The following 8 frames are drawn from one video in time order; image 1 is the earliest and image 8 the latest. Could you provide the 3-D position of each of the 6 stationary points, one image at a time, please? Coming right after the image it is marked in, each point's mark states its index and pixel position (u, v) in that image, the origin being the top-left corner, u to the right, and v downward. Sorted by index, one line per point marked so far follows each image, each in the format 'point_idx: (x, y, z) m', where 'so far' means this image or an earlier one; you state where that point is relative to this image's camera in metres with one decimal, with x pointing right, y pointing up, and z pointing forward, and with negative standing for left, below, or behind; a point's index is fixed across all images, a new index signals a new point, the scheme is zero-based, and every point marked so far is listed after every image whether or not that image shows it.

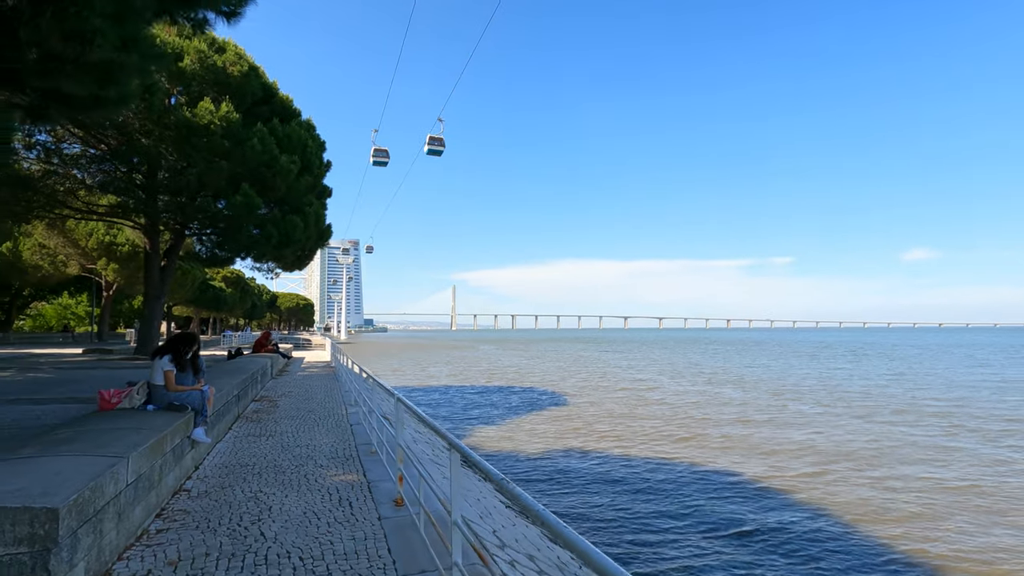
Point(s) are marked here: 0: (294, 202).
0: (-8.0, +3.2, +19.5) m
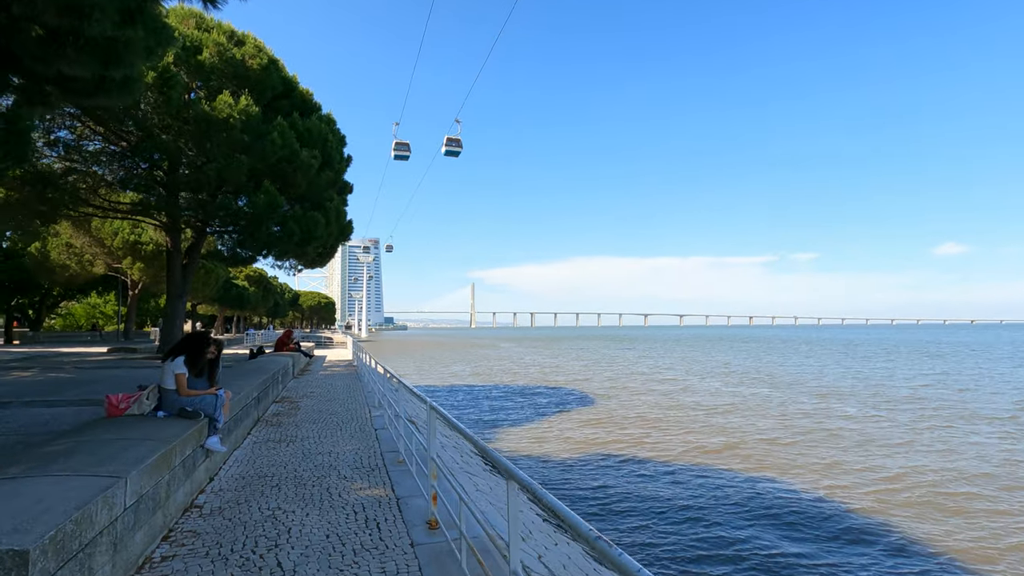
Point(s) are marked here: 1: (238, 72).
0: (-7.1, +3.3, +19.1) m
1: (-8.5, +6.7, +16.7) m
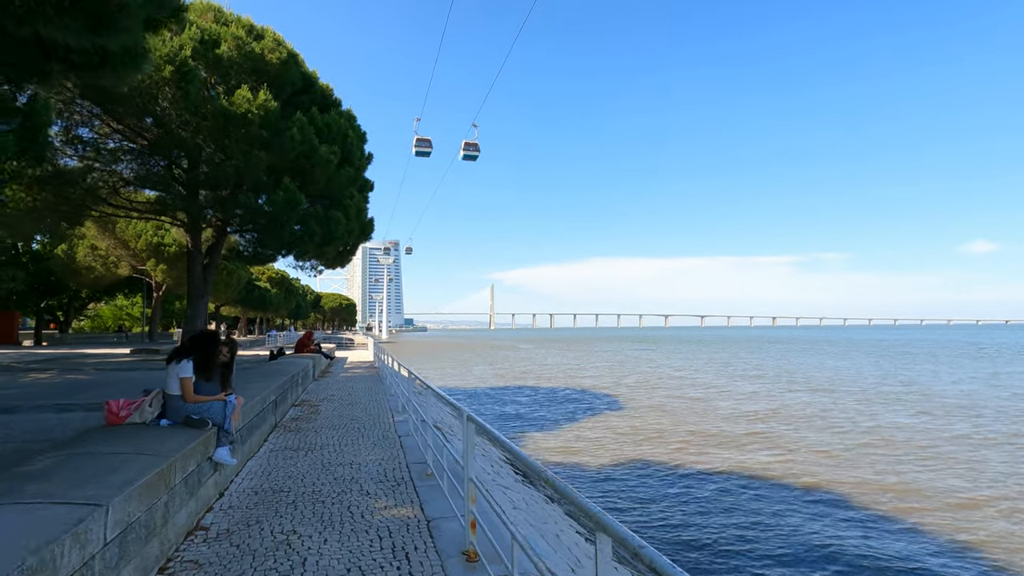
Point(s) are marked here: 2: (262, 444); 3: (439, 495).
0: (-6.2, +3.3, +18.7) m
1: (-7.7, +6.8, +16.3) m
2: (-3.6, -2.2, +7.7) m
3: (-0.8, -2.1, +5.5) m
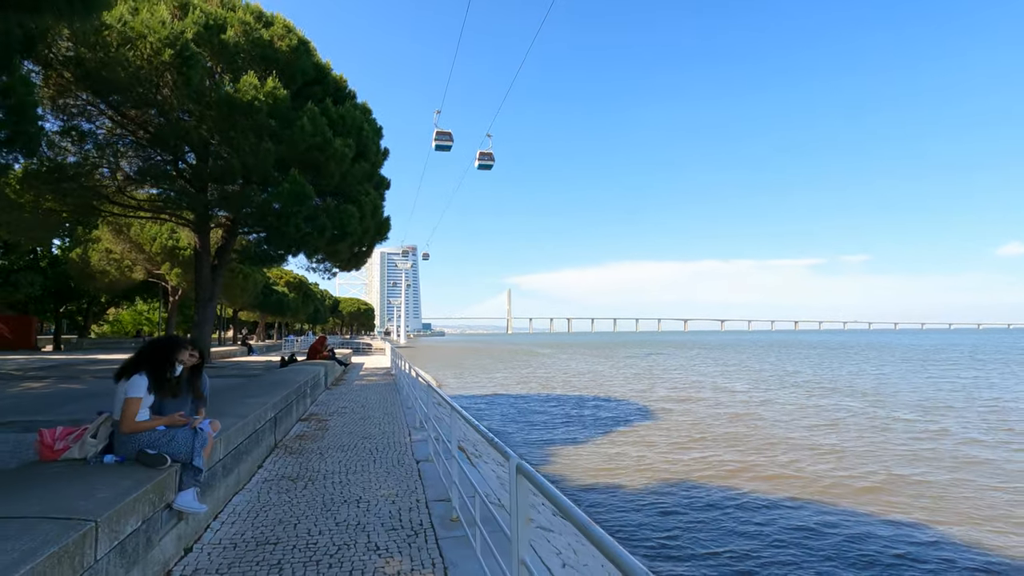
0: (-5.4, +3.2, +17.6) m
1: (-7.0, +6.7, +15.2) m
2: (-3.1, -2.2, +6.4) m
3: (-0.3, -2.1, +4.2) m
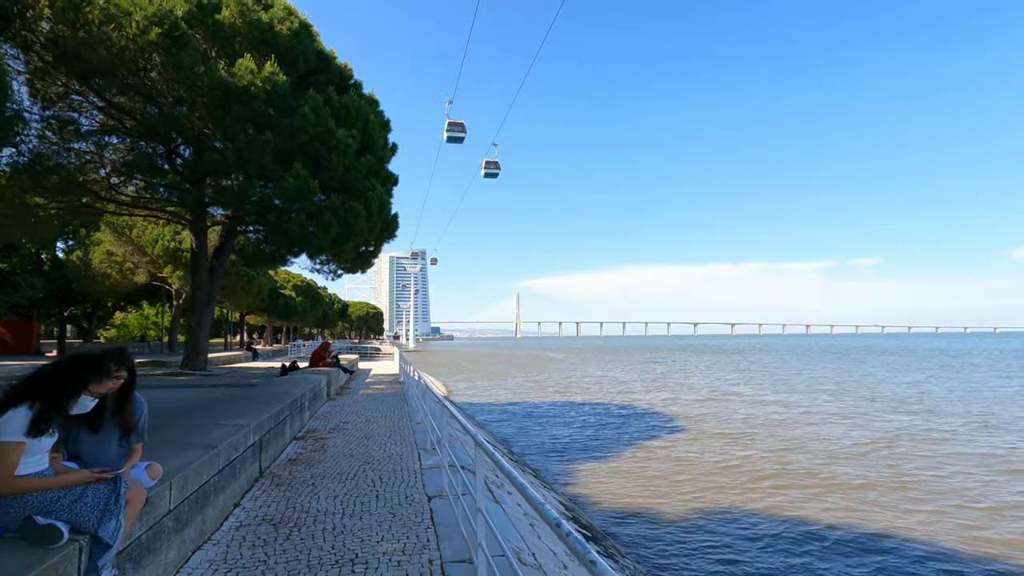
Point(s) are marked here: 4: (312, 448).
0: (-4.9, +3.1, +16.4) m
1: (-6.5, +6.6, +14.1) m
2: (-2.8, -2.2, +5.2) m
3: (0.0, -2.0, +2.9) m
4: (-3.2, -2.5, +8.4) m
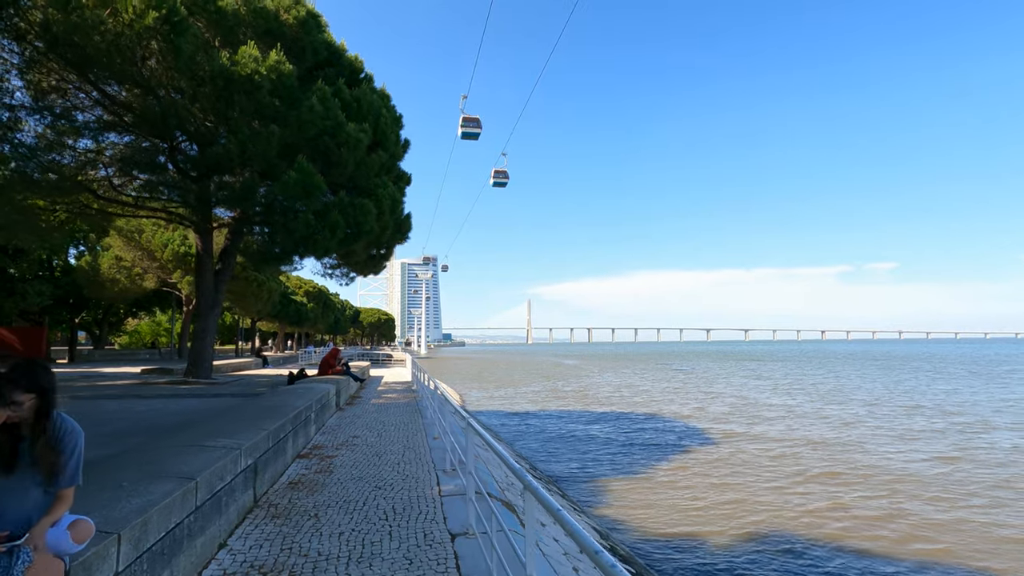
0: (-4.3, +3.0, +15.5) m
1: (-6.0, +6.6, +13.3) m
2: (-2.4, -2.2, +4.2) m
3: (+0.3, -2.0, +1.9) m
4: (-2.8, -2.5, +7.5) m
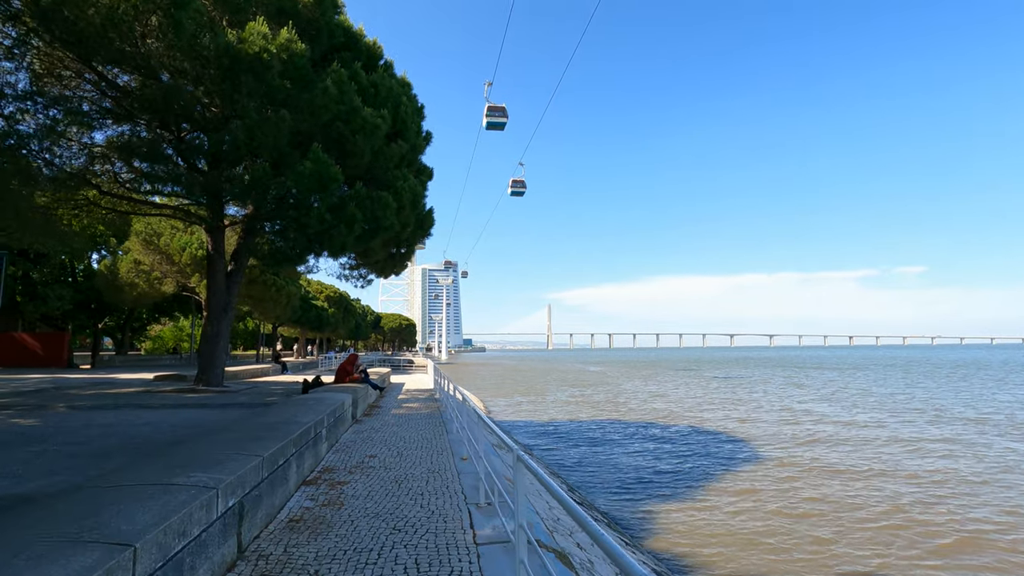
0: (-3.5, +3.0, +14.4) m
1: (-5.3, +6.6, +12.3) m
2: (-2.0, -2.1, +2.9) m
3: (+0.6, -1.8, +0.5) m
4: (-2.2, -2.5, +6.2) m
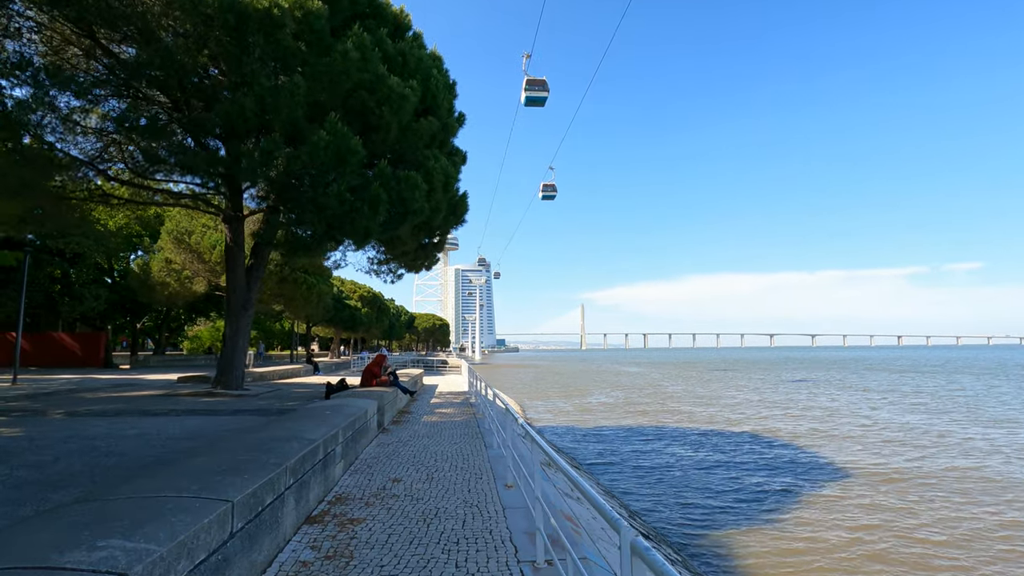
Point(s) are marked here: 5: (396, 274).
0: (-2.4, +3.2, +12.9) m
1: (-4.4, +6.7, +10.9) m
2: (-1.6, -1.9, +1.4) m
3: (+0.8, -1.6, -1.2) m
4: (-1.6, -2.3, +4.7) m
5: (-3.8, +0.5, +17.4) m
